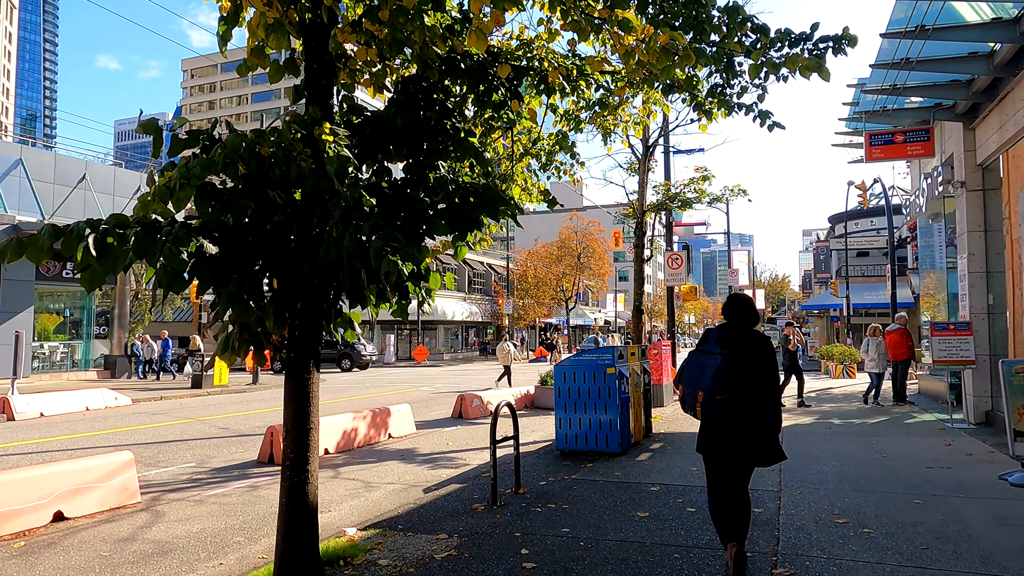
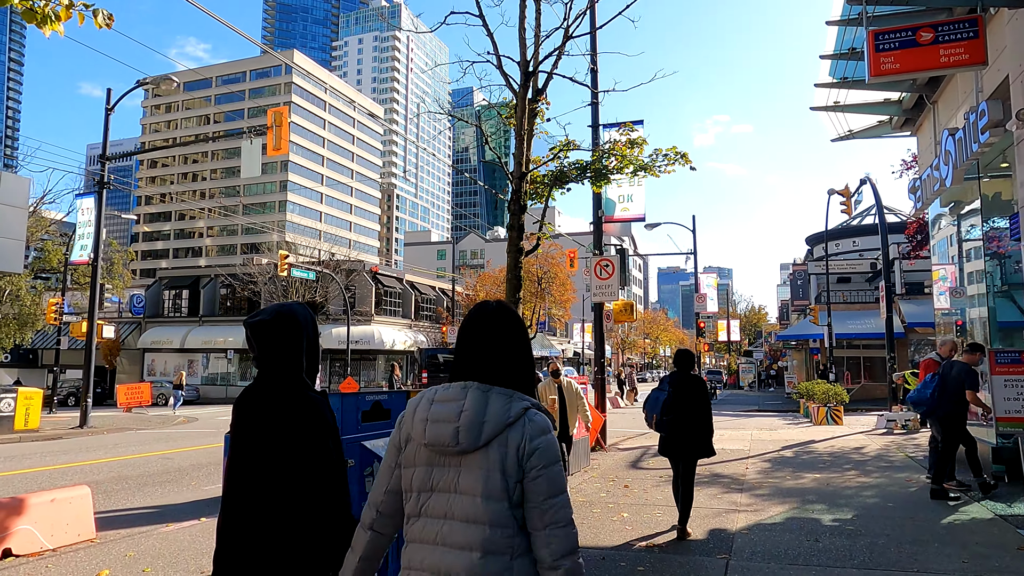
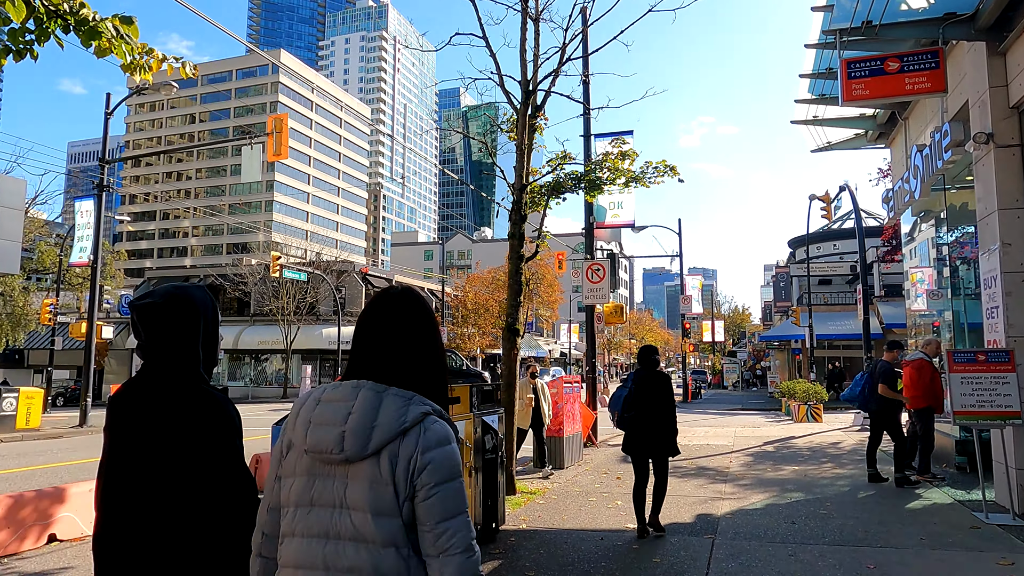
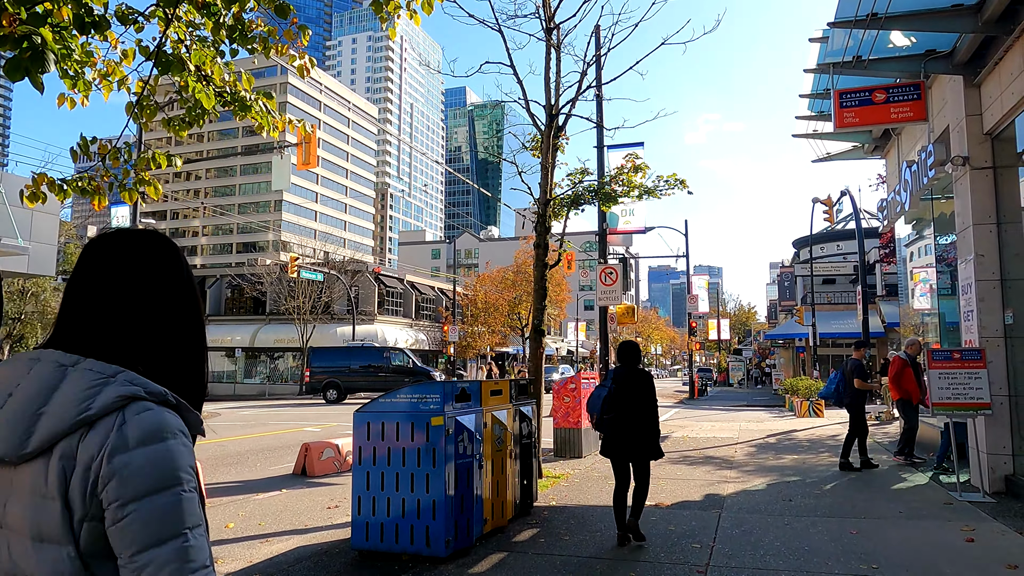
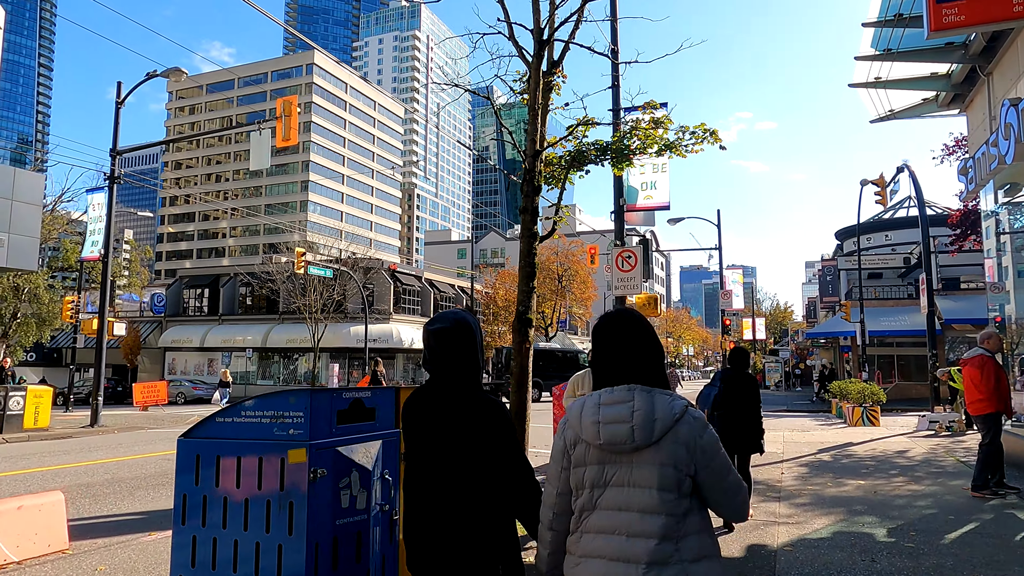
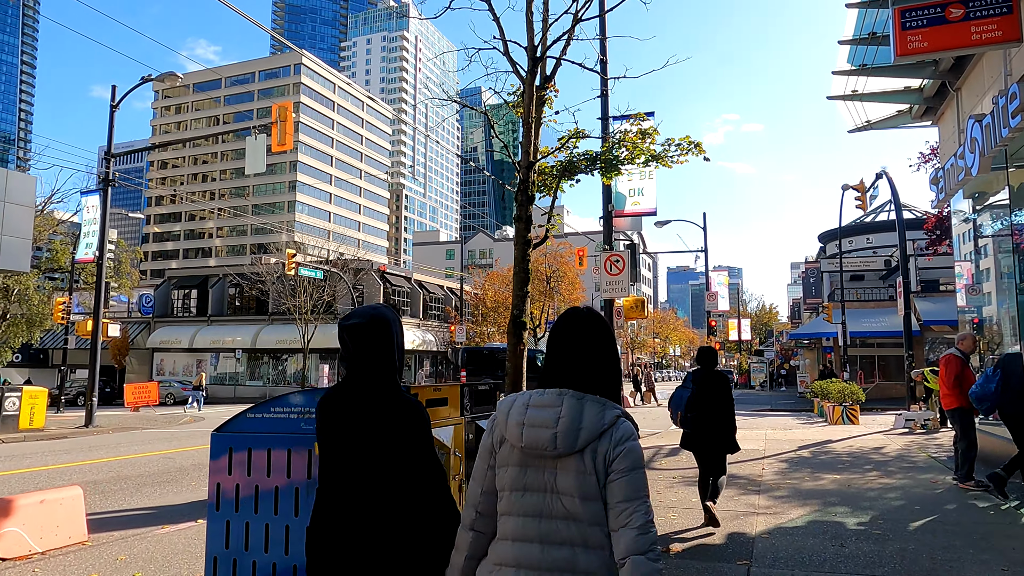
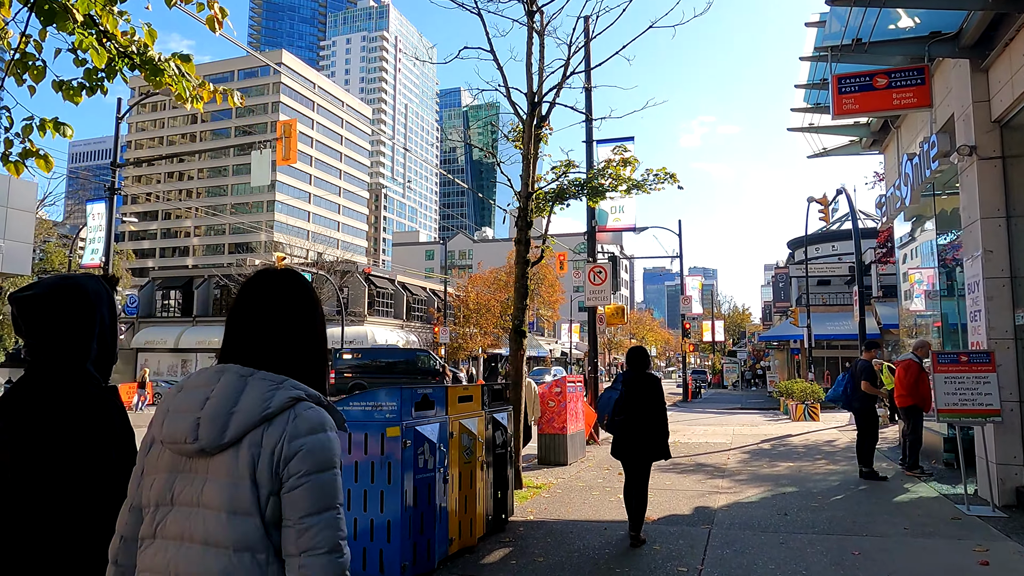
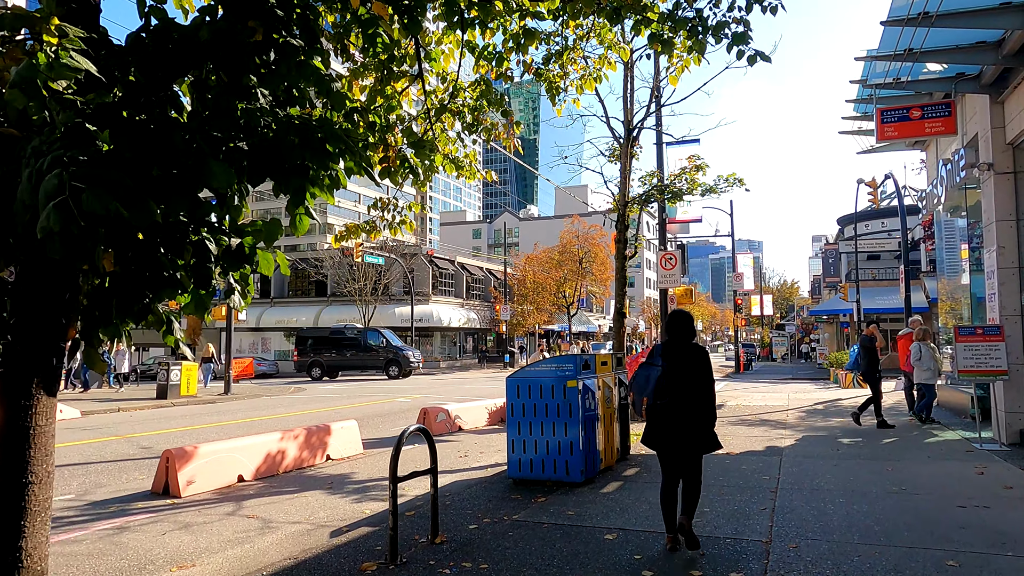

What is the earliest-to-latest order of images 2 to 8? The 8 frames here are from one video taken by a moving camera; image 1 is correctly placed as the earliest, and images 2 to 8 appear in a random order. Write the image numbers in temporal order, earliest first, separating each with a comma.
8, 4, 7, 3, 2, 6, 5
